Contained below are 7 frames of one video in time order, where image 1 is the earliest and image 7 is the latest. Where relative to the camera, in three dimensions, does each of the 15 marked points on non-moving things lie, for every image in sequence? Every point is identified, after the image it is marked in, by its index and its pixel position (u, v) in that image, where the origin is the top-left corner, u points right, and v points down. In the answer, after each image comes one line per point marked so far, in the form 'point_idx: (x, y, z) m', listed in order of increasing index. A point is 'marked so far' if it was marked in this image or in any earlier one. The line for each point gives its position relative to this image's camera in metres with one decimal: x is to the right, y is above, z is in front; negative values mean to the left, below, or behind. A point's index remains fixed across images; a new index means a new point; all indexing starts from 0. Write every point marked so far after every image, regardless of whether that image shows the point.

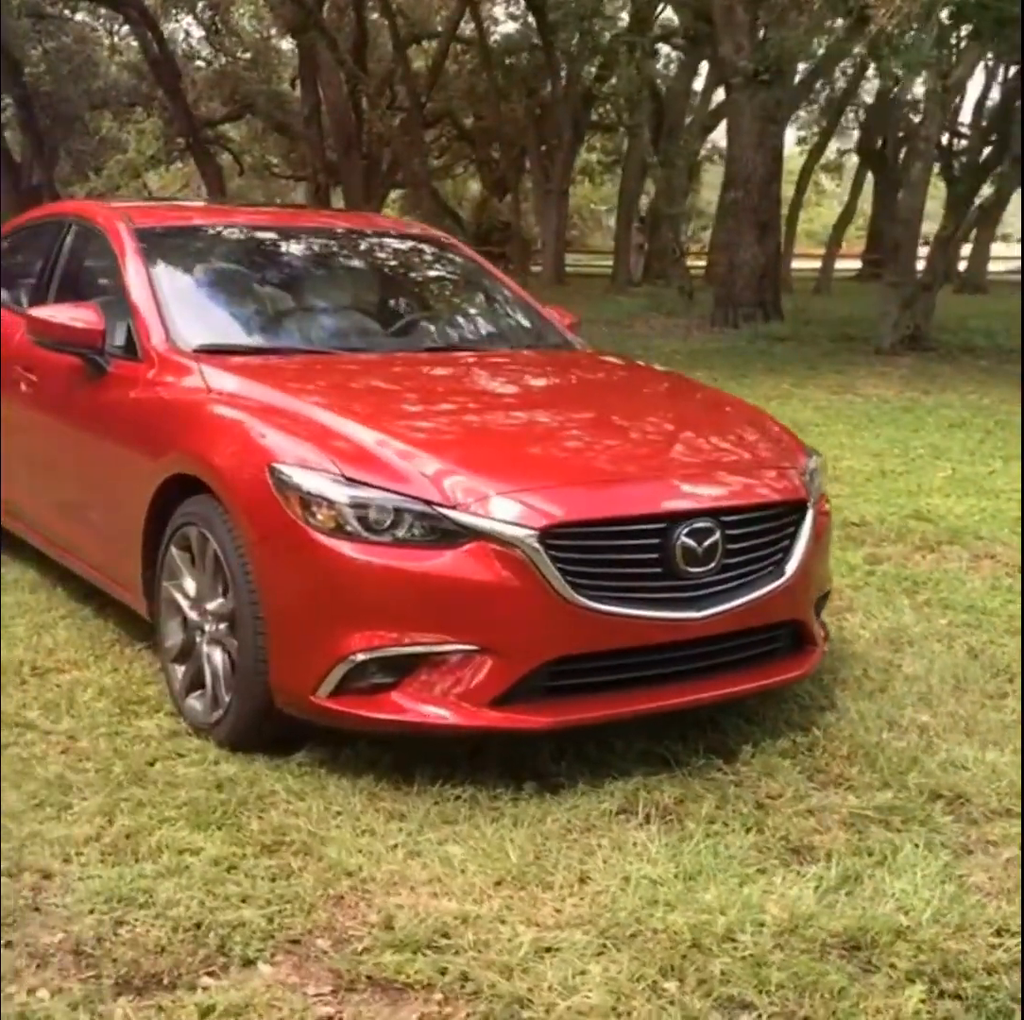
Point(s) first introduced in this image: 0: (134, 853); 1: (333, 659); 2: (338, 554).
0: (-0.8, -0.7, +3.1) m
1: (-0.4, -0.4, +3.3) m
2: (-0.4, -0.1, +3.3) m
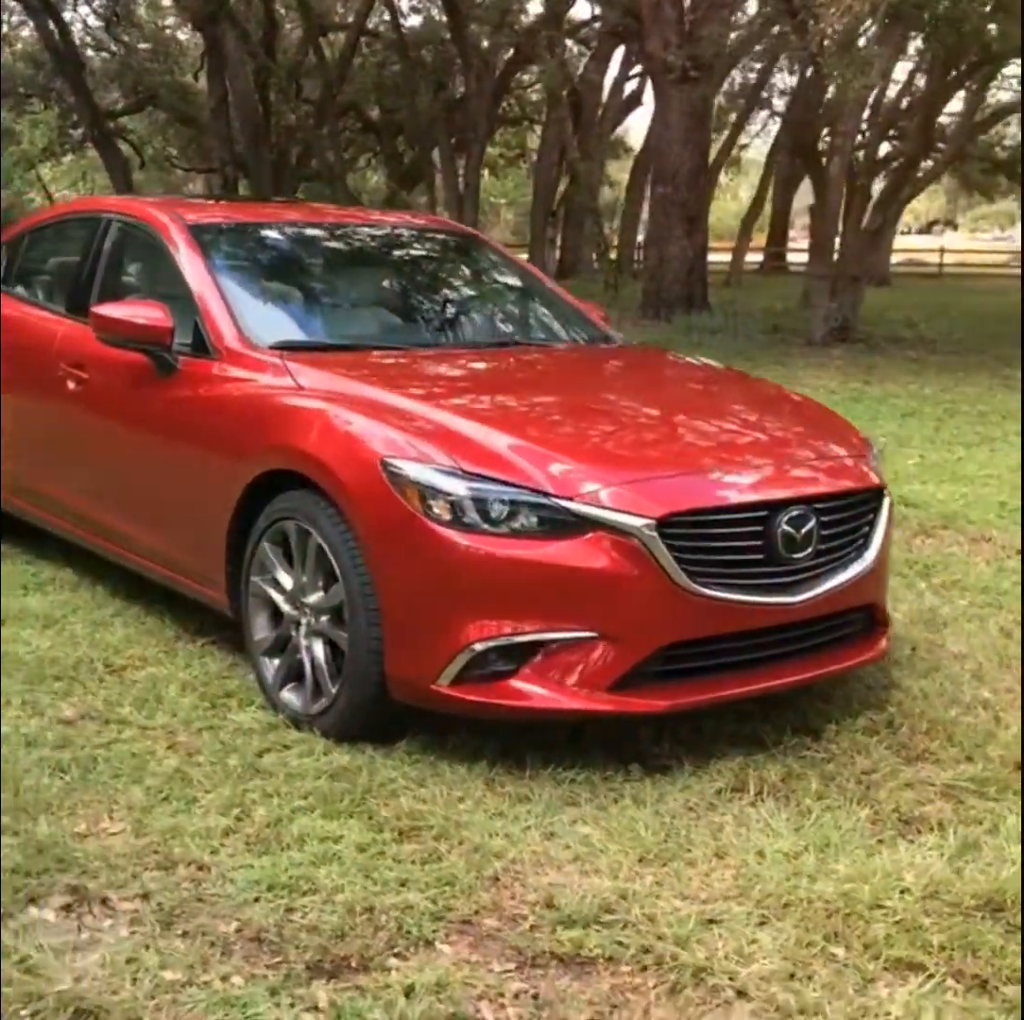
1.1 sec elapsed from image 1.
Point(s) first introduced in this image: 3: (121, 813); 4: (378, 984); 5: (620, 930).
0: (-0.5, -0.7, +3.1) m
1: (-0.1, -0.3, +3.4) m
2: (-0.1, -0.1, +3.4) m
3: (-0.9, -0.7, +3.3) m
4: (-0.2, -0.9, +2.6) m
5: (+0.2, -0.8, +2.8) m
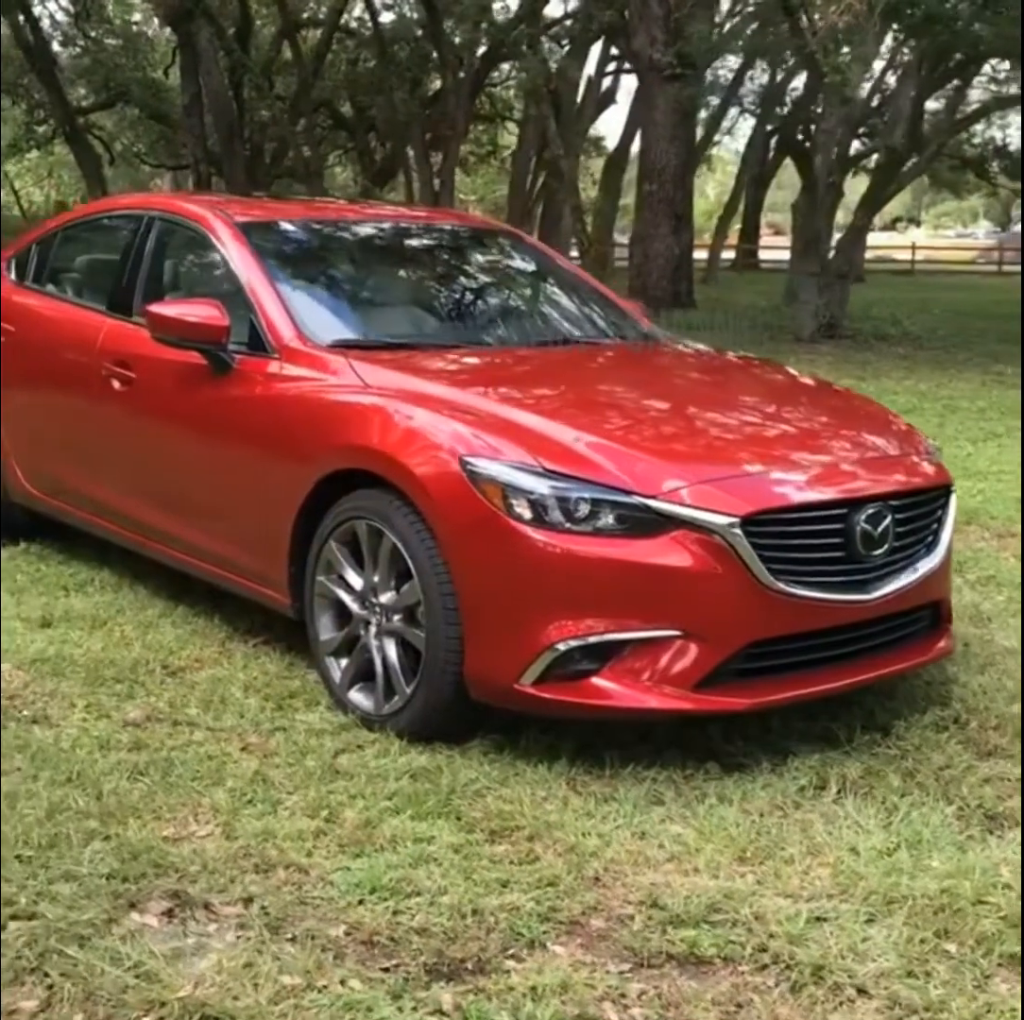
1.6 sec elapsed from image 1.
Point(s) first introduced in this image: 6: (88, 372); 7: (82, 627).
0: (-0.3, -0.7, +3.1) m
1: (+0.1, -0.3, +3.4) m
2: (+0.1, -0.1, +3.4) m
3: (-0.7, -0.7, +3.2) m
4: (0.0, -0.9, +2.6) m
5: (+0.4, -0.8, +2.8) m
6: (-1.4, +0.5, +4.8) m
7: (-1.4, -0.4, +4.6) m
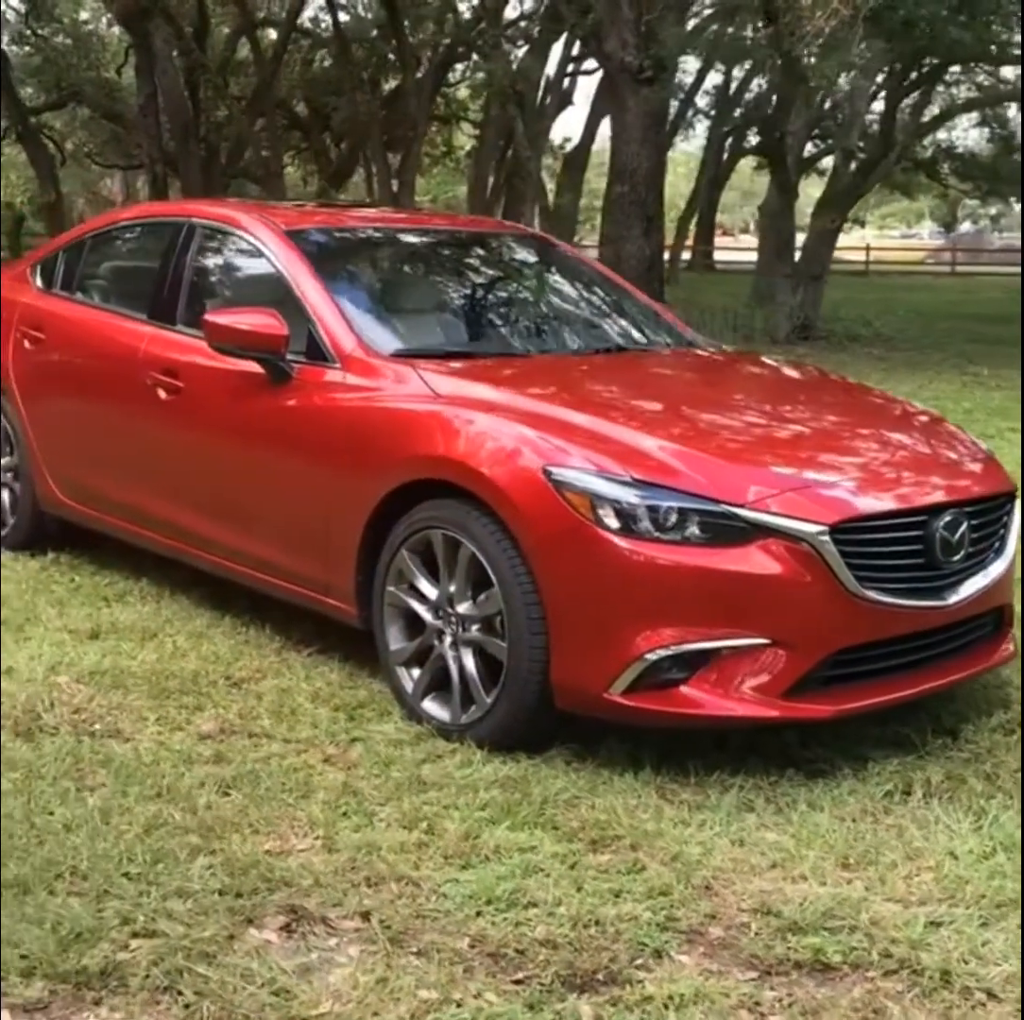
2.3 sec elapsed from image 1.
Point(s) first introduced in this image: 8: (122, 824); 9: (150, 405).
0: (-0.1, -0.7, +3.1) m
1: (+0.3, -0.4, +3.4) m
2: (+0.3, -0.1, +3.4) m
3: (-0.5, -0.7, +3.2) m
4: (+0.2, -0.9, +2.6) m
5: (+0.7, -0.8, +2.8) m
6: (-1.2, +0.4, +4.8) m
7: (-1.2, -0.4, +4.5) m
8: (-0.9, -0.7, +3.2) m
9: (-1.2, +0.3, +4.7) m
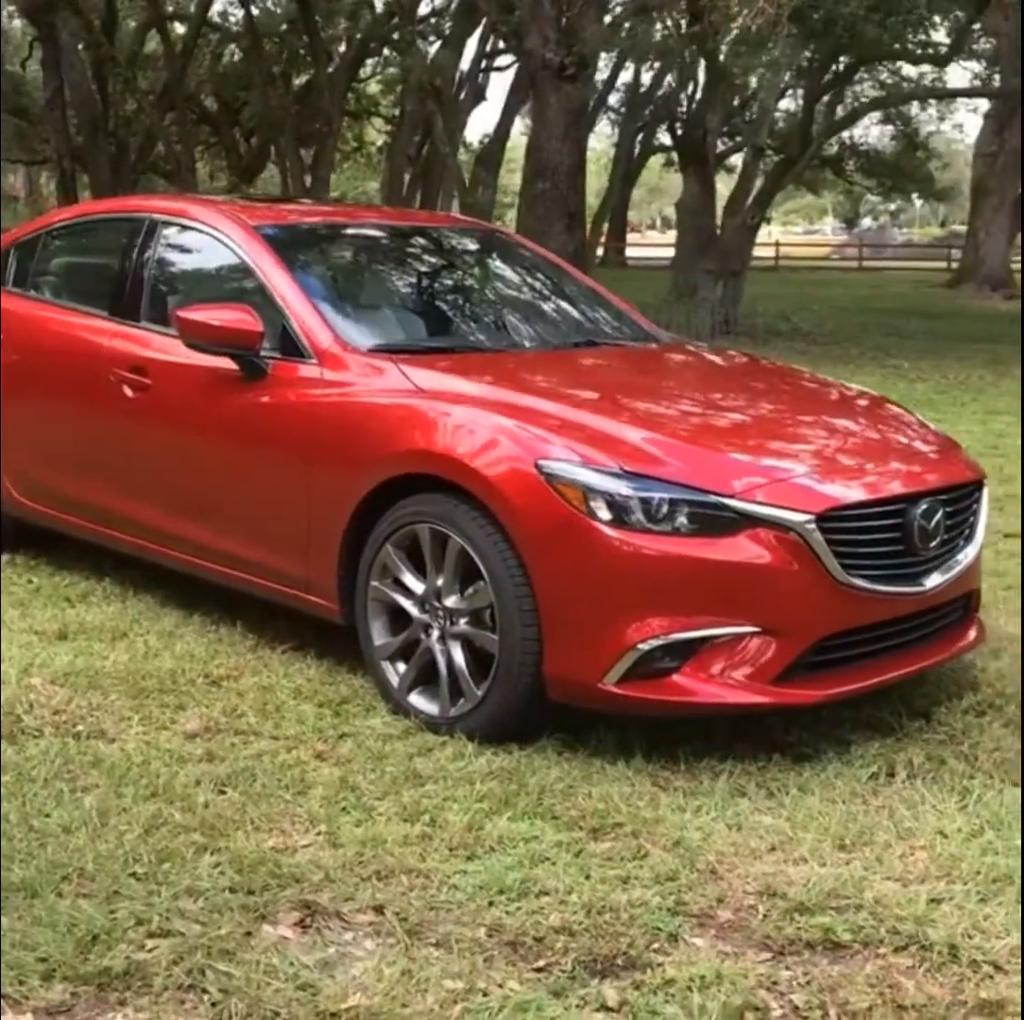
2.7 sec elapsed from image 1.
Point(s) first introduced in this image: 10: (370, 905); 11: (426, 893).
0: (-0.1, -0.7, +3.1) m
1: (+0.3, -0.3, +3.4) m
2: (+0.3, -0.1, +3.4) m
3: (-0.5, -0.7, +3.2) m
4: (+0.3, -0.9, +2.6) m
5: (+0.7, -0.8, +2.9) m
6: (-1.4, +0.4, +4.7) m
7: (-1.3, -0.4, +4.5) m
8: (-0.9, -0.7, +3.2) m
9: (-1.3, +0.3, +4.7) m
10: (-0.3, -0.8, +2.9) m
11: (-0.2, -0.8, +2.9) m
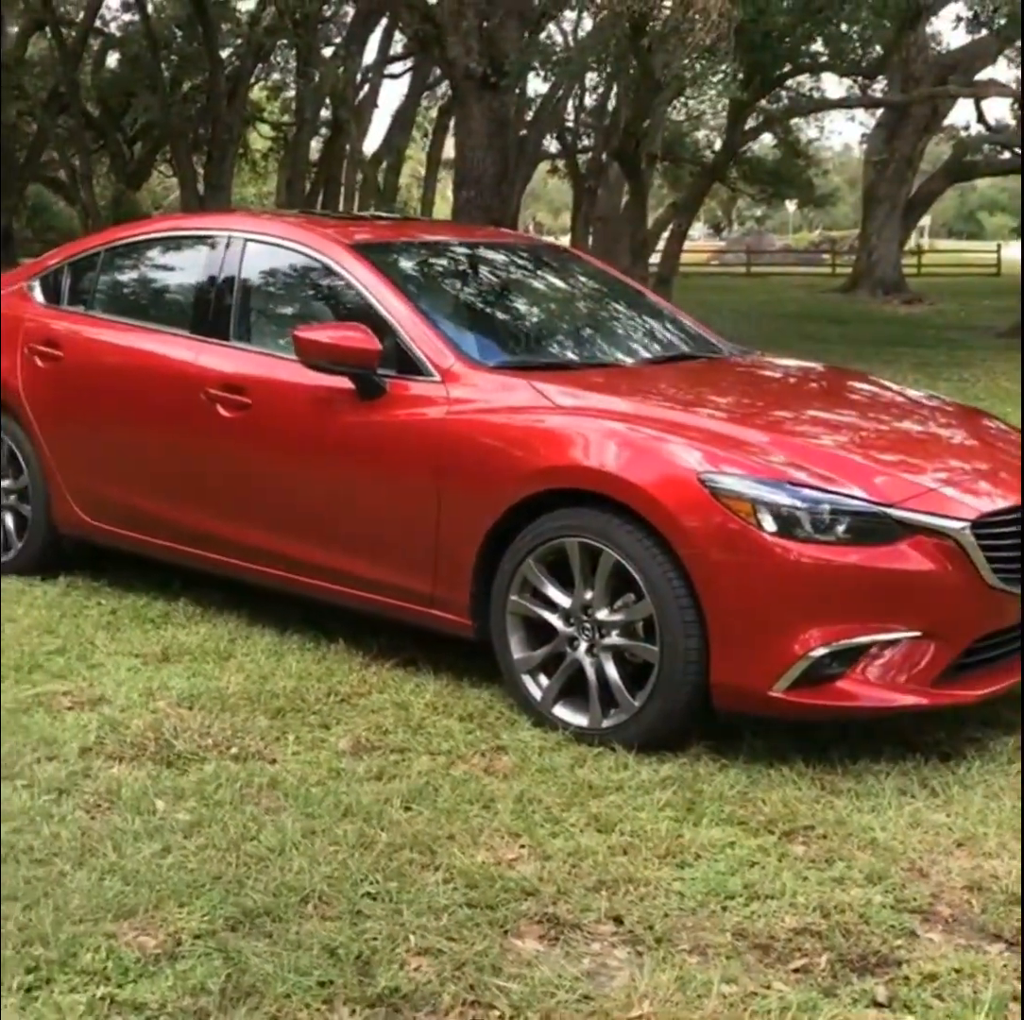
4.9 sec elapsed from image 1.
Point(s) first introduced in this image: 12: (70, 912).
0: (+0.4, -0.8, +3.2) m
1: (+0.7, -0.4, +3.5) m
2: (+0.7, -0.1, +3.5) m
3: (0.0, -0.7, +3.3) m
4: (+0.8, -0.9, +2.7) m
5: (+1.2, -0.8, +3.0) m
6: (-1.1, +0.4, +4.7) m
7: (-0.9, -0.5, +4.4) m
8: (-0.4, -0.7, +3.2) m
9: (-1.0, +0.3, +4.6) m
10: (+0.2, -0.8, +2.9) m
11: (+0.3, -0.8, +3.0) m
12: (-0.9, -0.8, +2.9) m
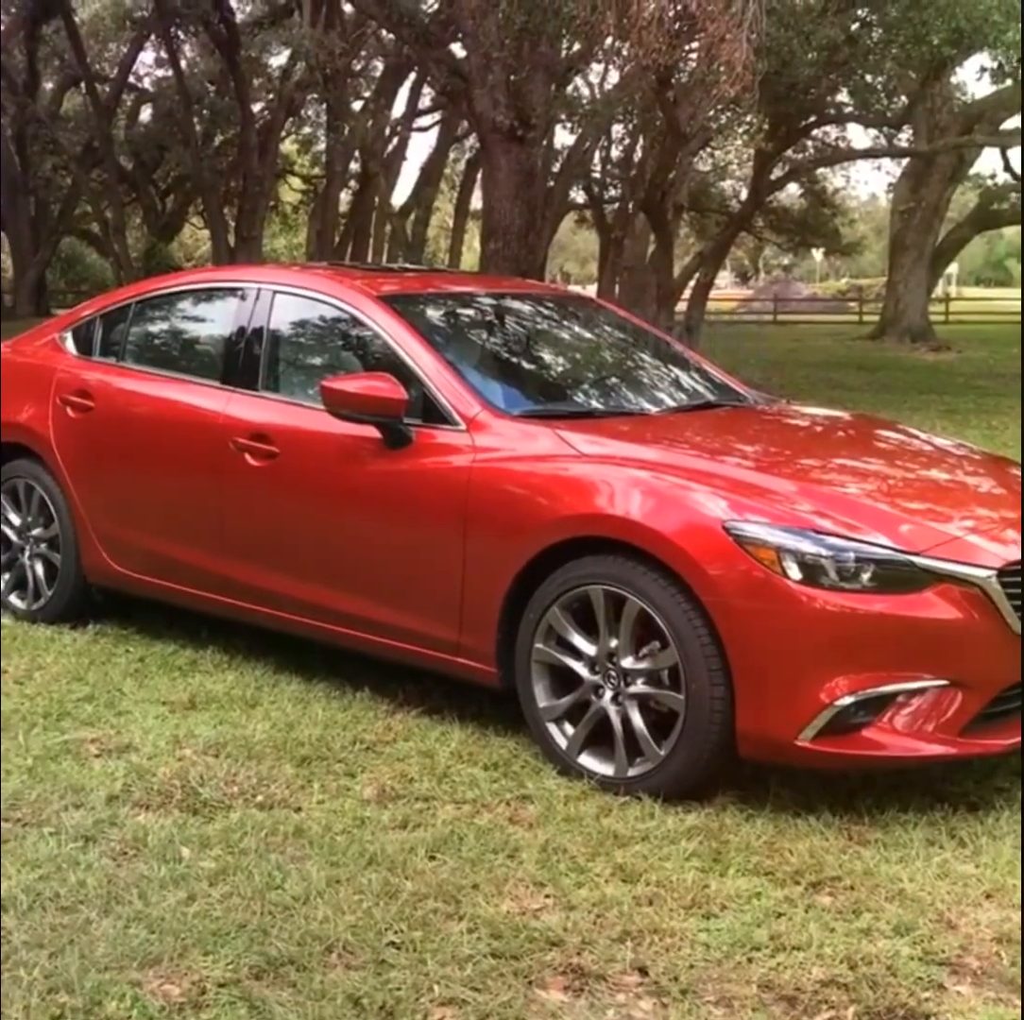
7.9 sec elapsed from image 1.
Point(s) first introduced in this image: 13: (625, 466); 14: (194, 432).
0: (+0.4, -0.9, +3.2) m
1: (+0.7, -0.5, +3.5) m
2: (+0.8, -0.2, +3.5) m
3: (0.0, -0.9, +3.2) m
4: (+0.8, -1.0, +2.7) m
5: (+1.2, -0.9, +3.0) m
6: (-1.0, +0.2, +4.7) m
7: (-0.8, -0.6, +4.5) m
8: (-0.3, -0.8, +3.2) m
9: (-0.9, +0.1, +4.7) m
10: (+0.2, -0.9, +2.9) m
11: (+0.3, -0.9, +3.0) m
12: (-0.8, -0.9, +2.9) m
13: (+0.3, +0.1, +3.9) m
14: (-1.1, +0.3, +4.8) m
